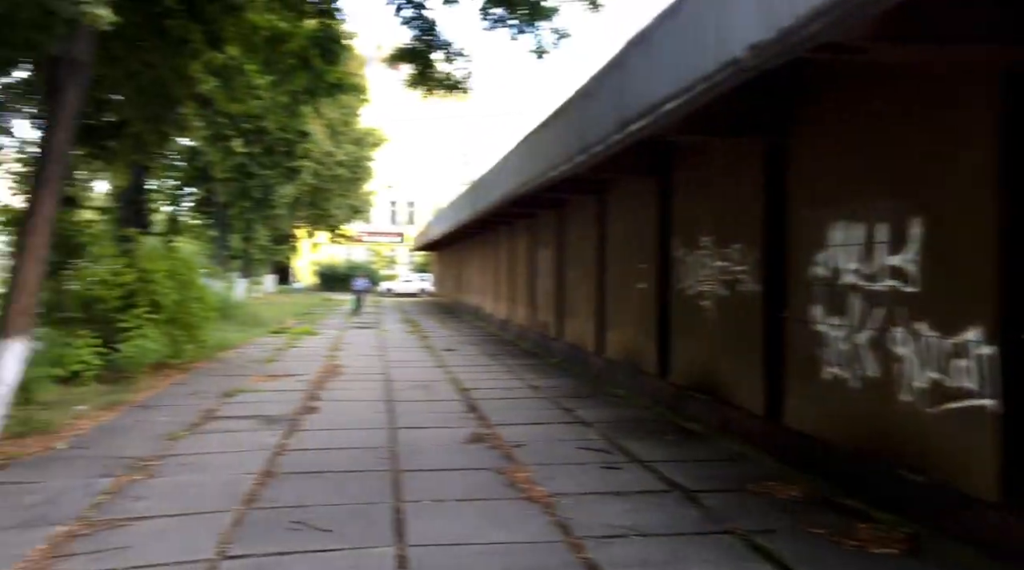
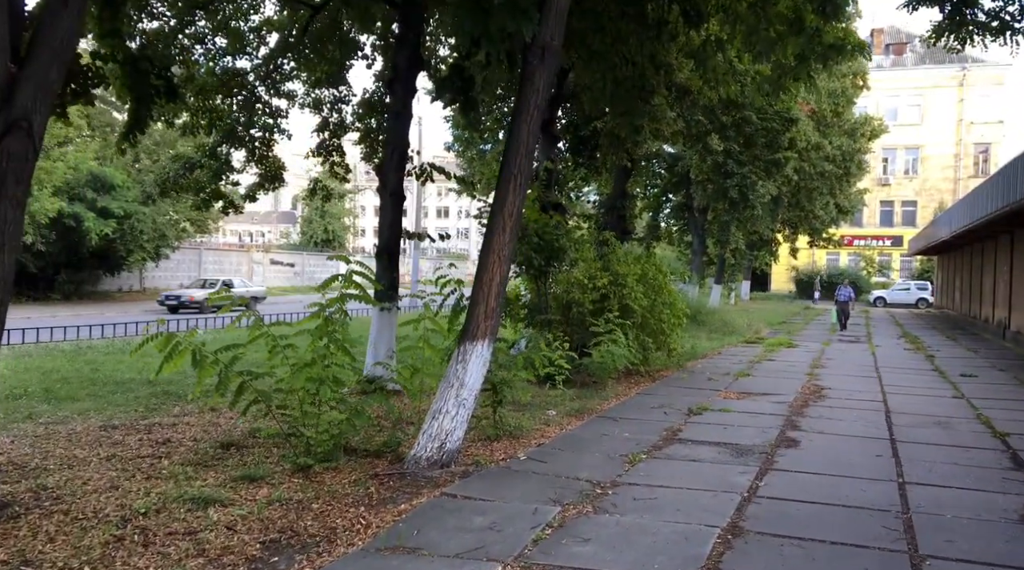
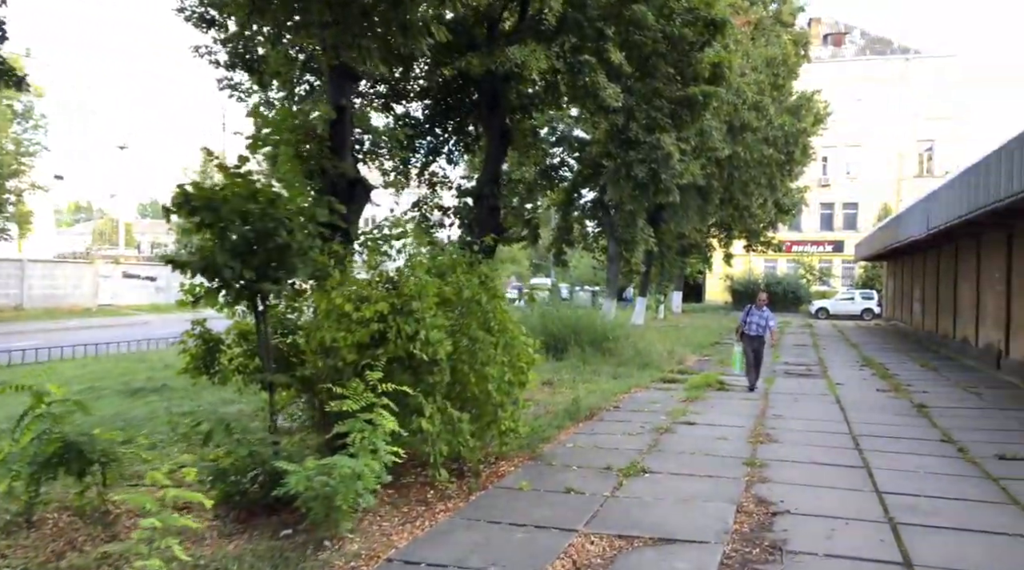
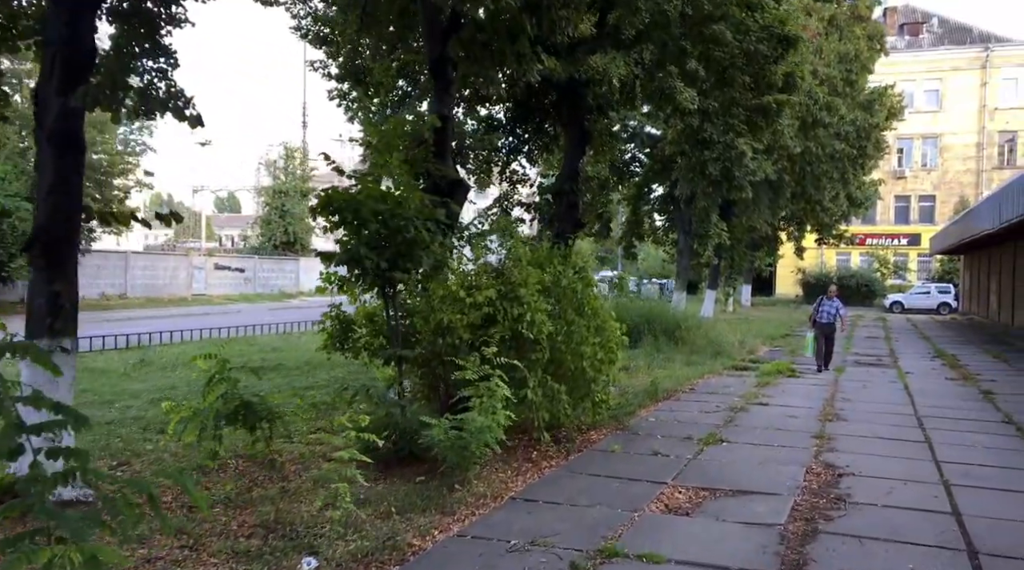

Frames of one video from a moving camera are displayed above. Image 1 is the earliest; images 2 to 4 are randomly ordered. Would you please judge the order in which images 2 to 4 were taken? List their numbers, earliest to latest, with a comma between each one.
2, 4, 3
